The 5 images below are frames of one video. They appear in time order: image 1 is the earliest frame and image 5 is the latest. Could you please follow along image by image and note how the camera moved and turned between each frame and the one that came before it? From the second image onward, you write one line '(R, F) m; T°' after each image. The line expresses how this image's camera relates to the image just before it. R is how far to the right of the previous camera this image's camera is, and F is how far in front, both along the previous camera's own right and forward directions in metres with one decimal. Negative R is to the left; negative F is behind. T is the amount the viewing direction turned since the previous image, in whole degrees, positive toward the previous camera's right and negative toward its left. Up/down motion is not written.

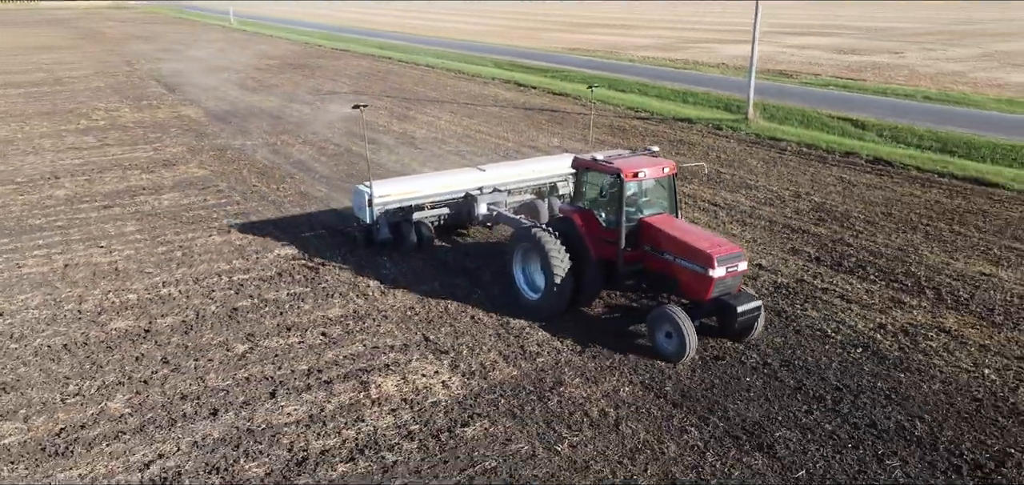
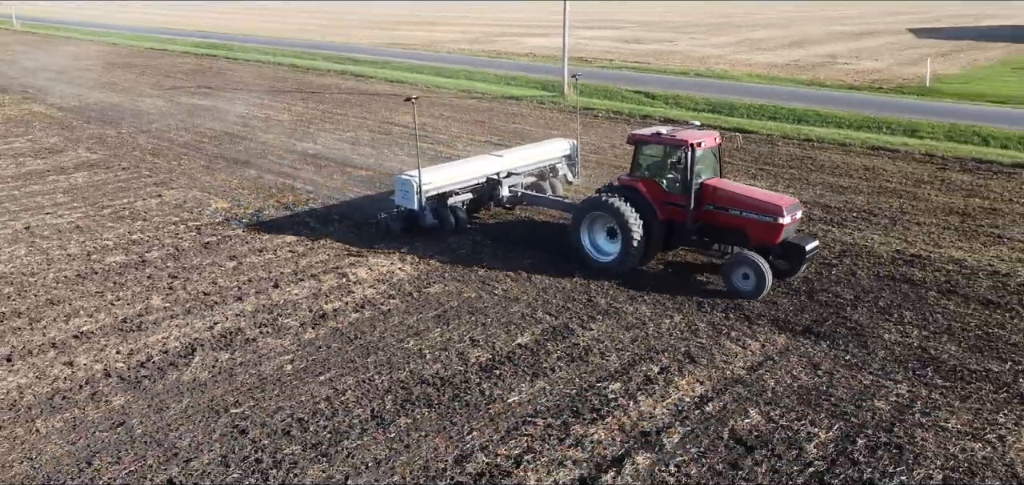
(-1.7, -3.0) m; +14°
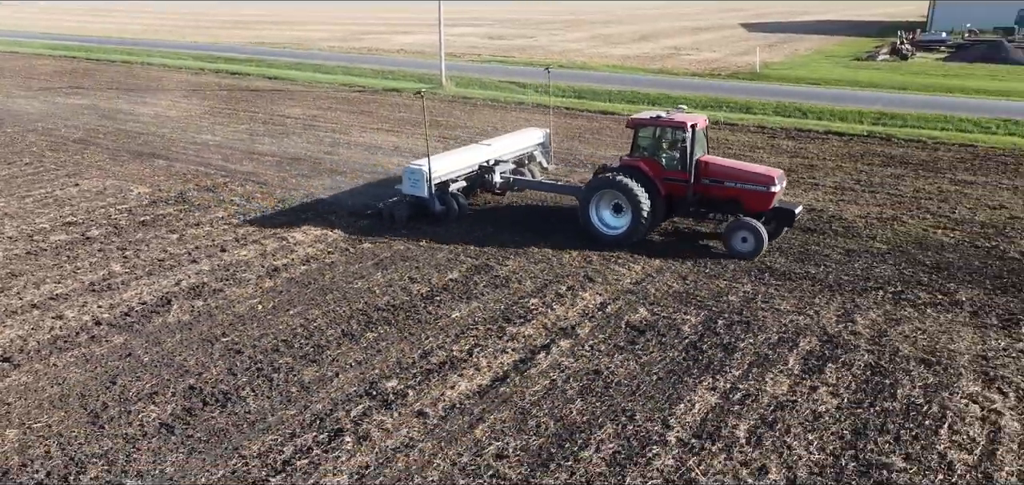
(-0.8, -1.8) m; +10°
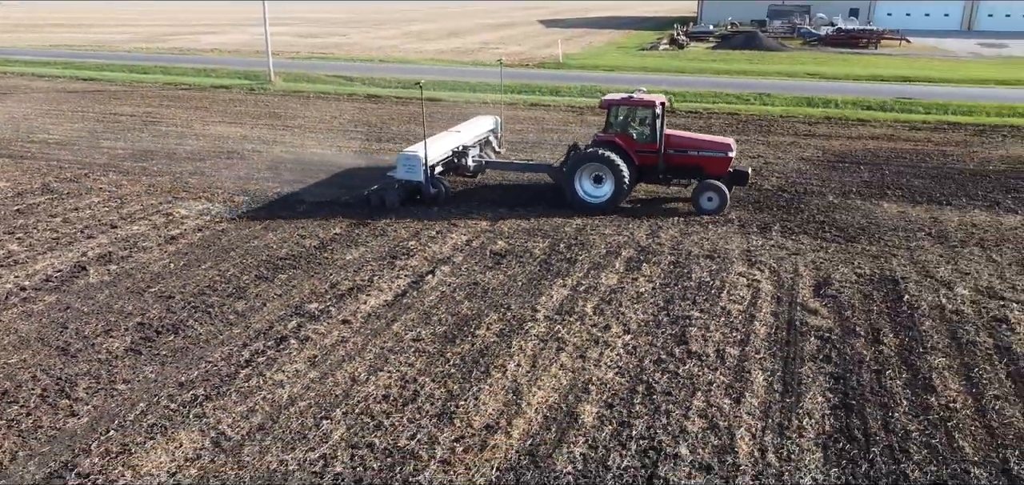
(-1.0, -2.0) m; +13°
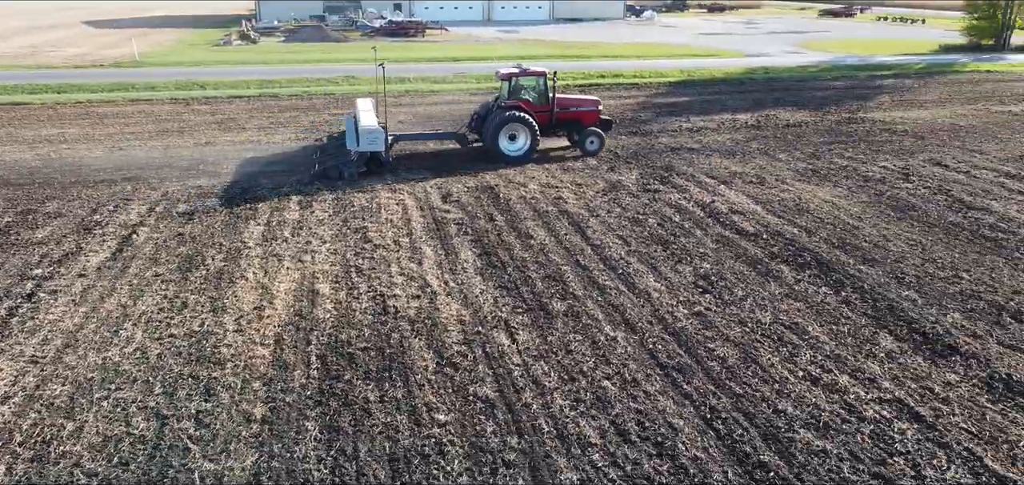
(-2.0, -2.6) m; +29°
